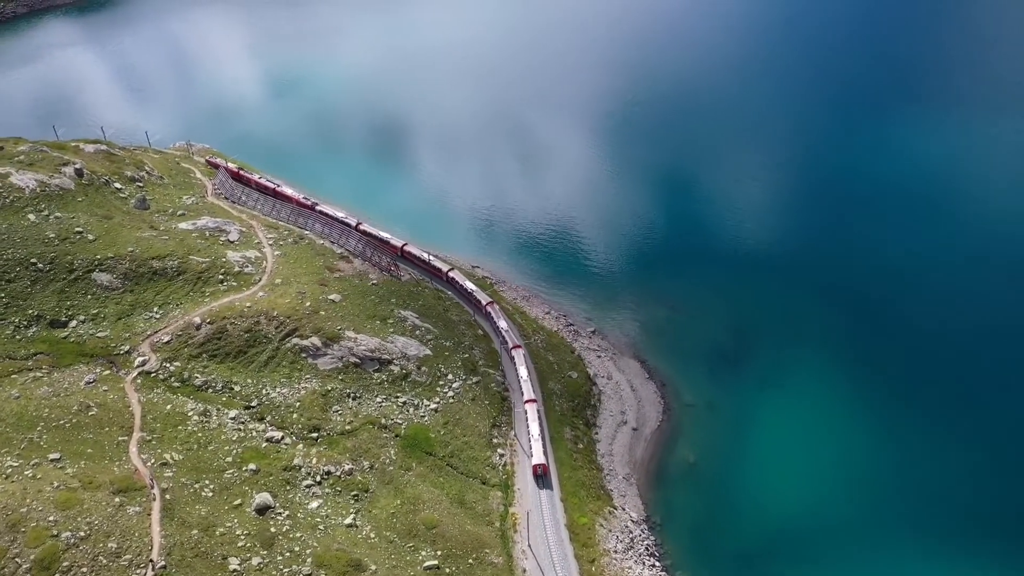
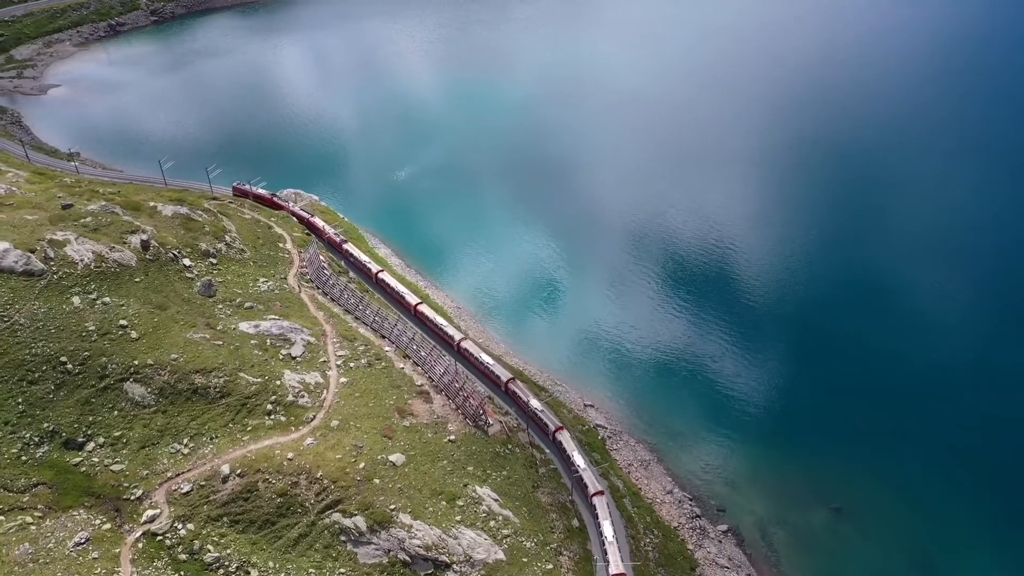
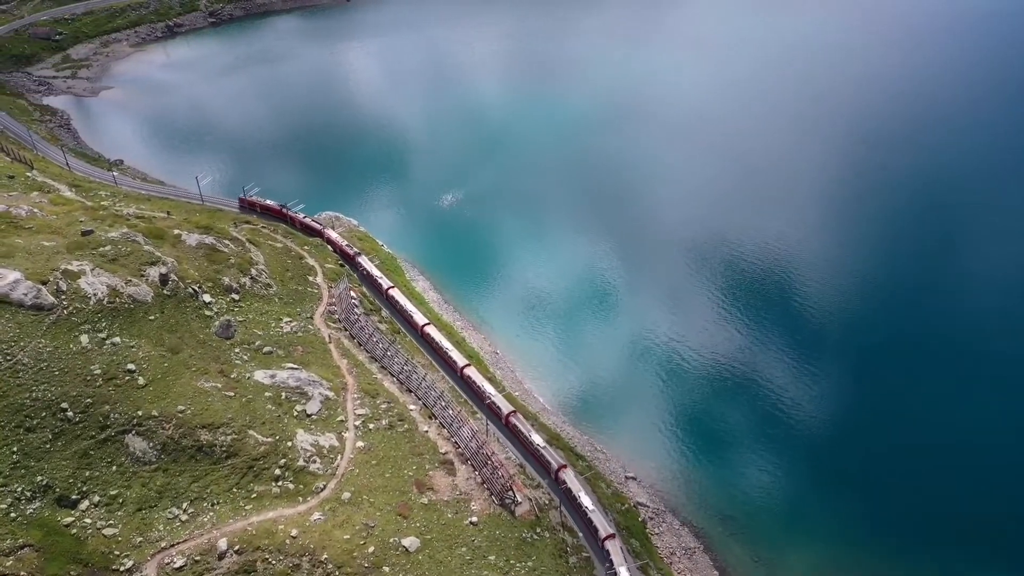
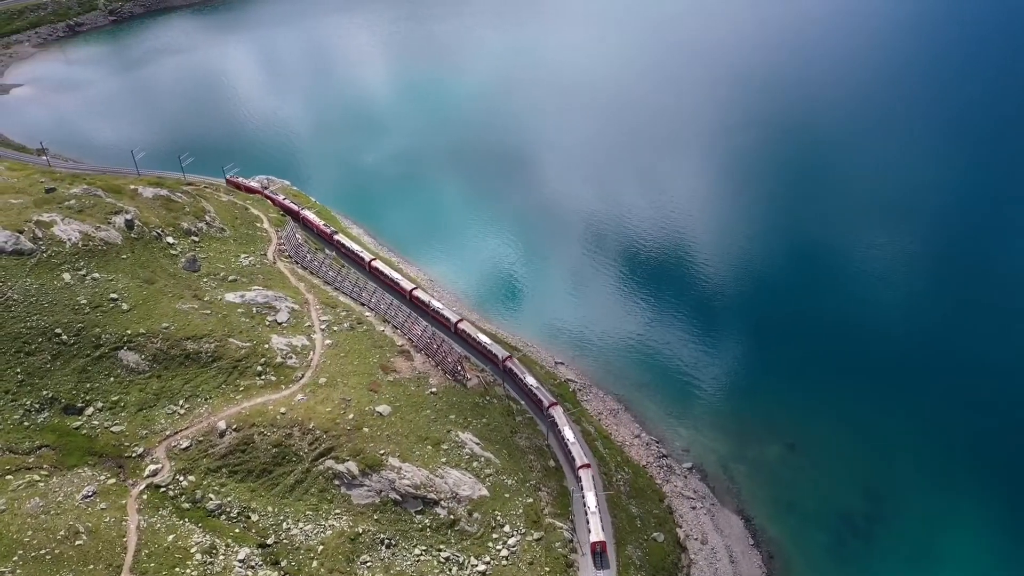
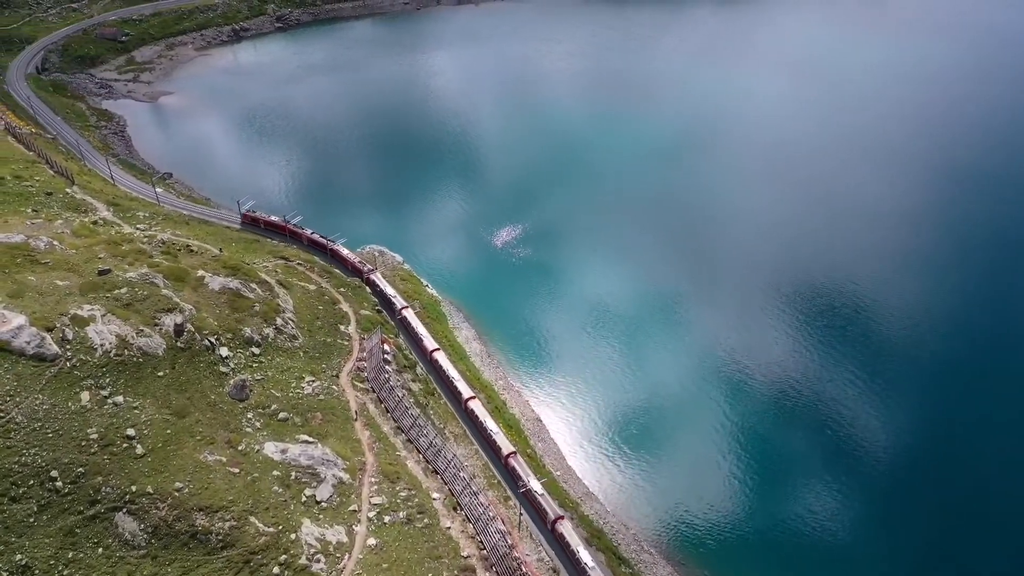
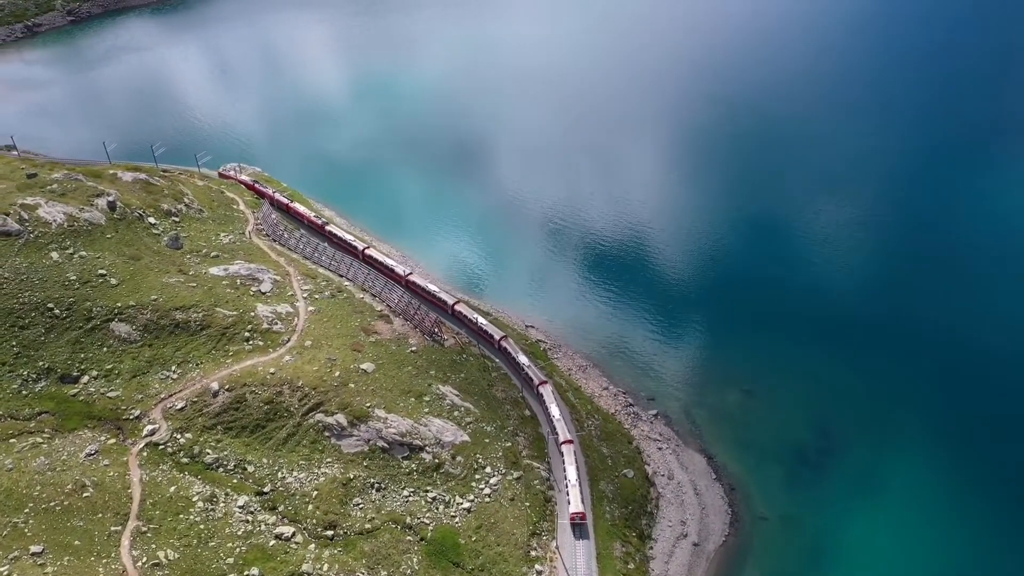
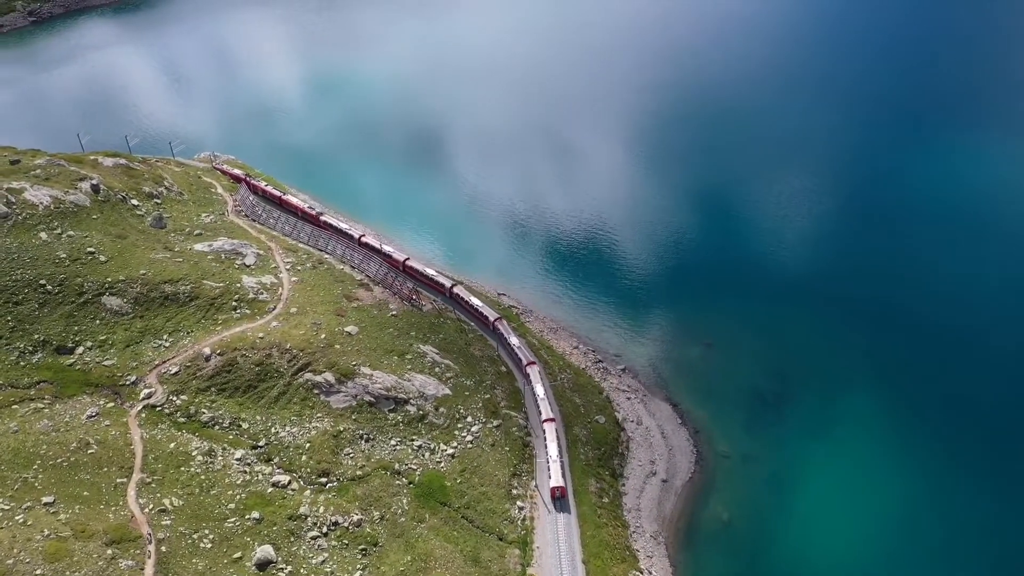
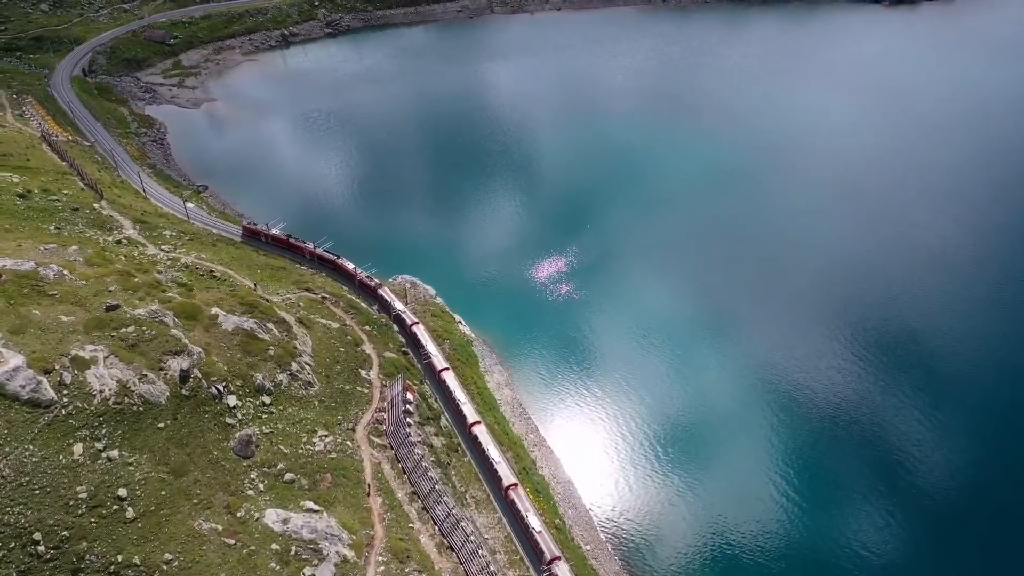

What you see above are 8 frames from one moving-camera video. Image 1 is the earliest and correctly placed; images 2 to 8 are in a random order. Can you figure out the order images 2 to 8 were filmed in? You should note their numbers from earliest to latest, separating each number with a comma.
7, 6, 4, 2, 3, 5, 8
